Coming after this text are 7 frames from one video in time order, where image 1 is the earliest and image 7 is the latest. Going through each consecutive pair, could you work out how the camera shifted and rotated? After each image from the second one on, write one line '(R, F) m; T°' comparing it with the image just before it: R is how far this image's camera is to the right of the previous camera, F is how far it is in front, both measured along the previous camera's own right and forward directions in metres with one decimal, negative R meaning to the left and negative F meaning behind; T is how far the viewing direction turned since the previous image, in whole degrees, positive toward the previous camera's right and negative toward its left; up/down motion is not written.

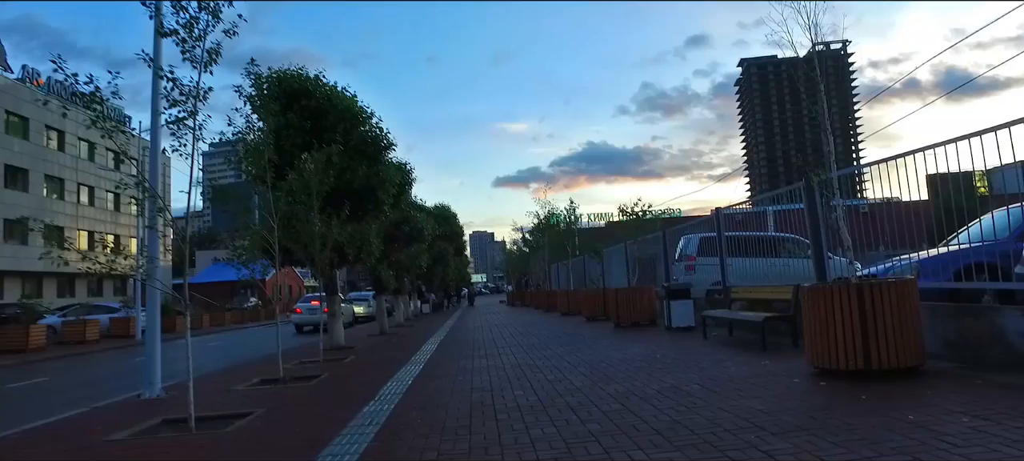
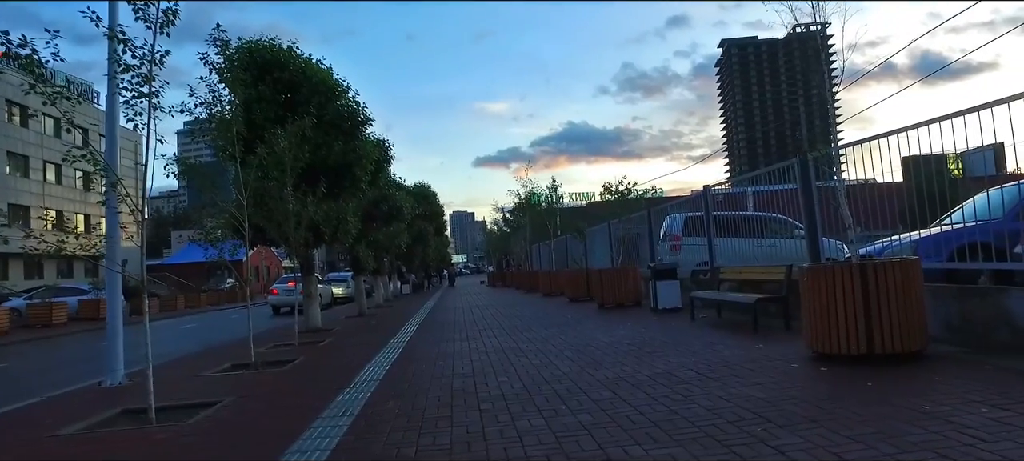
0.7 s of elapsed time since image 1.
(0.0, +0.5) m; +2°
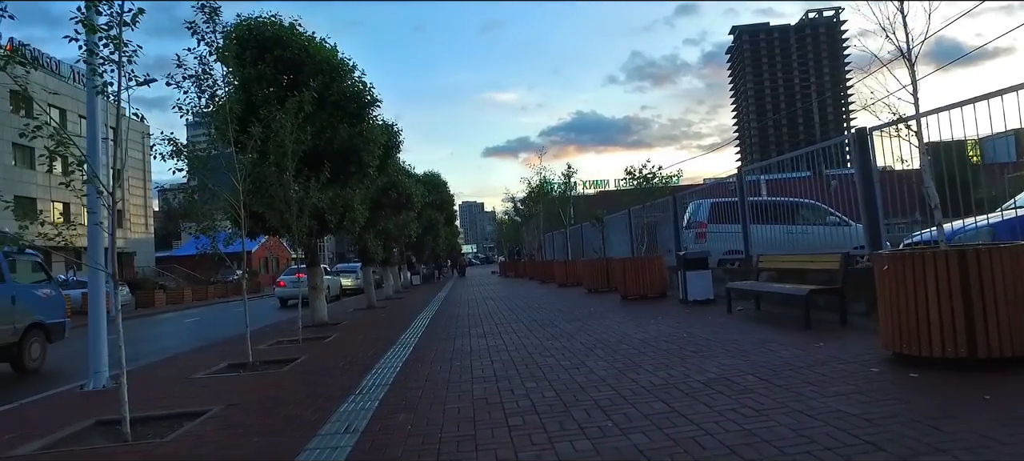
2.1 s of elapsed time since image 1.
(-0.2, +1.0) m; -1°
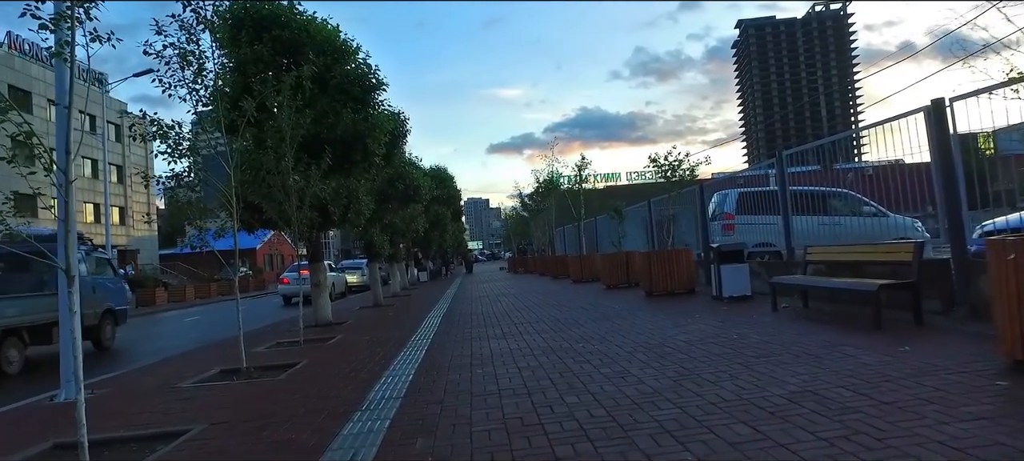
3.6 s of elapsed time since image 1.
(-0.2, +1.1) m; 0°
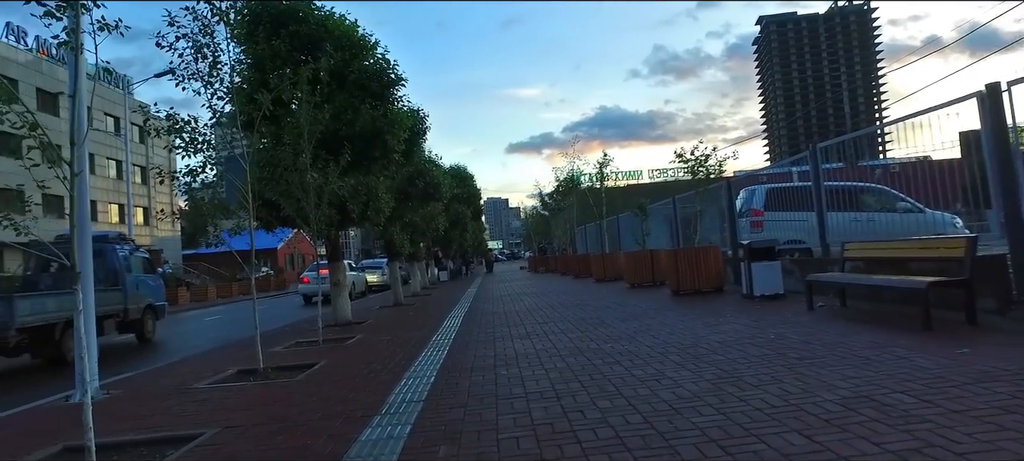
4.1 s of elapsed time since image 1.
(-0.1, +0.3) m; -2°
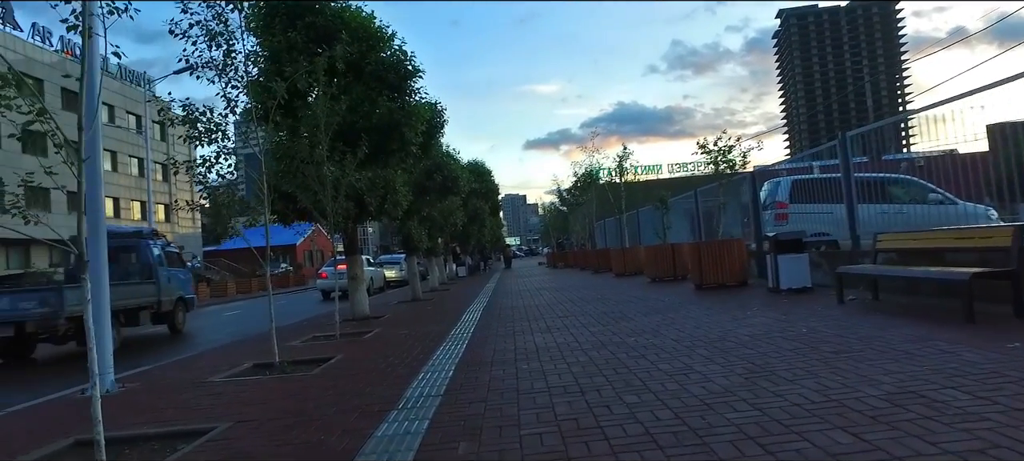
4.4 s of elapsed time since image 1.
(0.0, +0.2) m; -1°
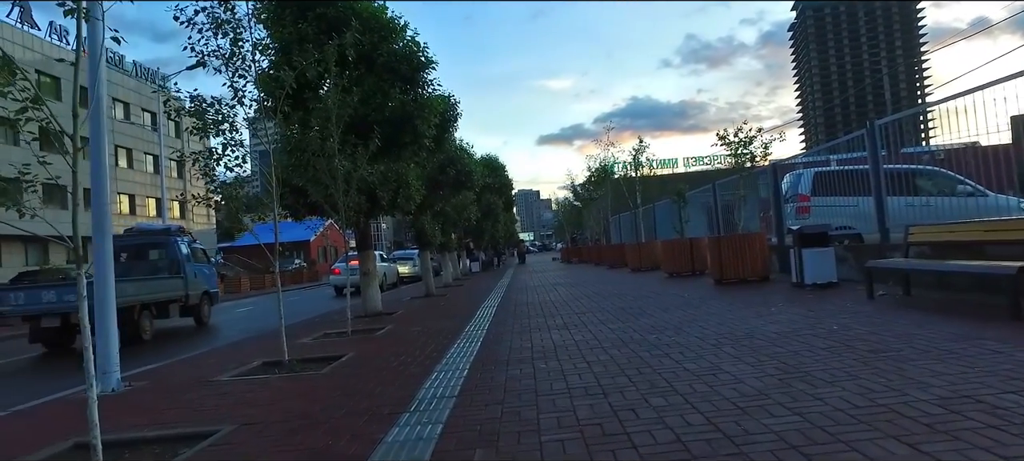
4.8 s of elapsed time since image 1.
(0.0, +0.3) m; -1°
